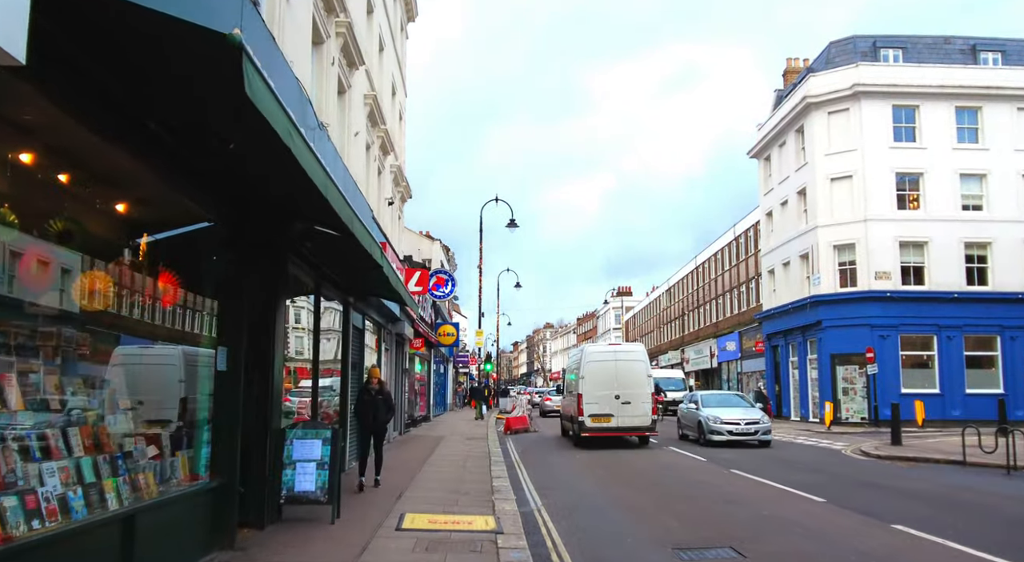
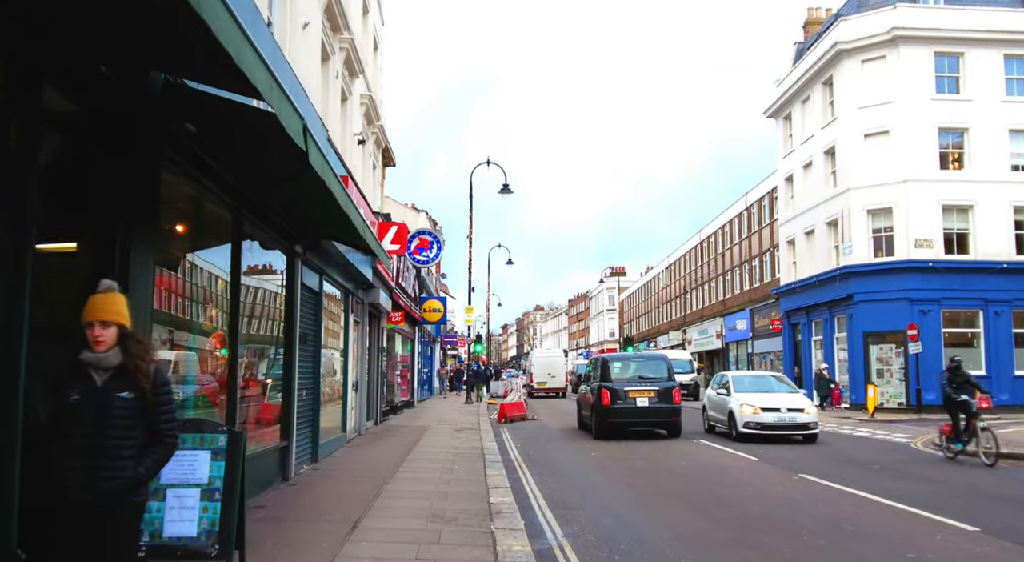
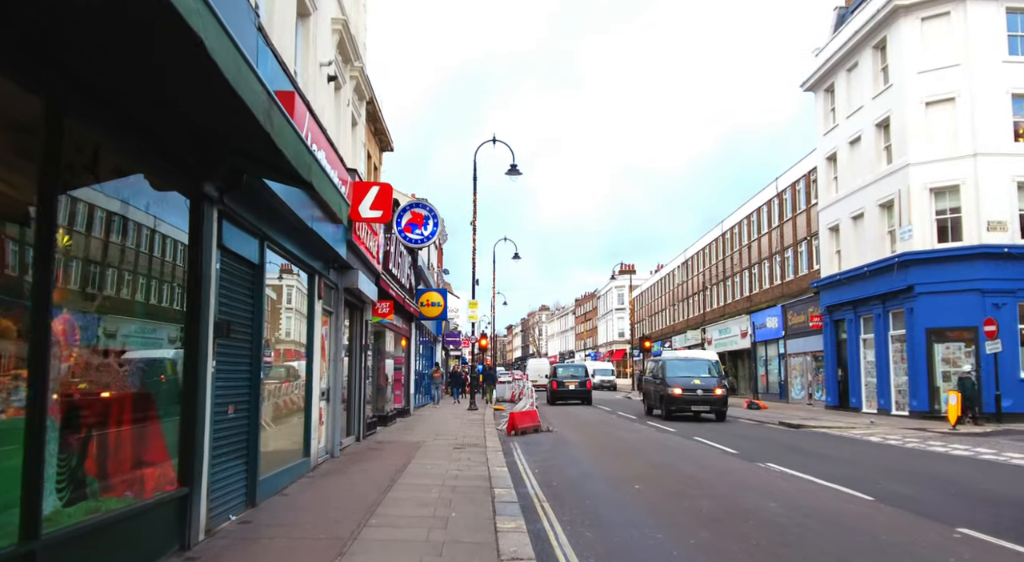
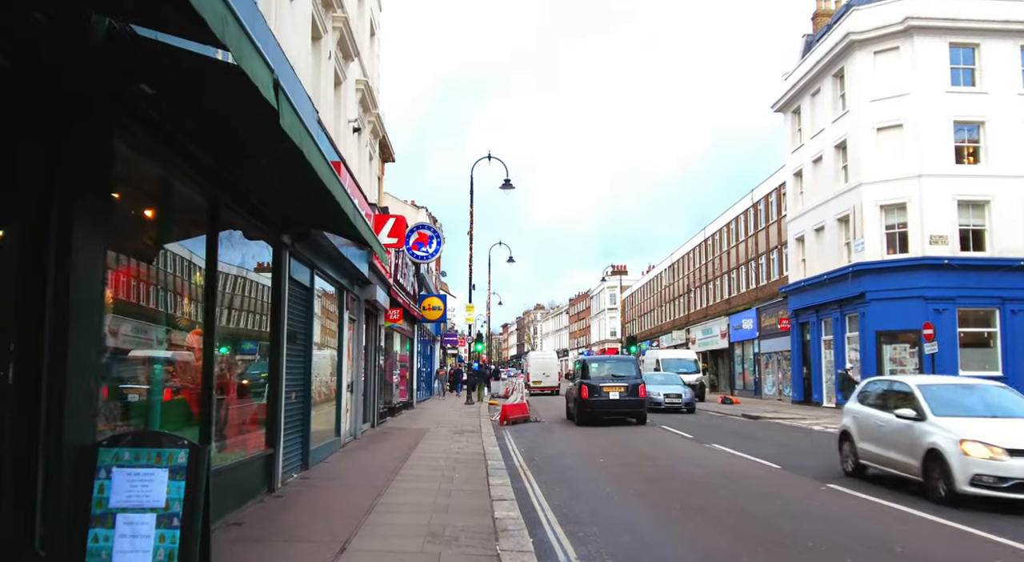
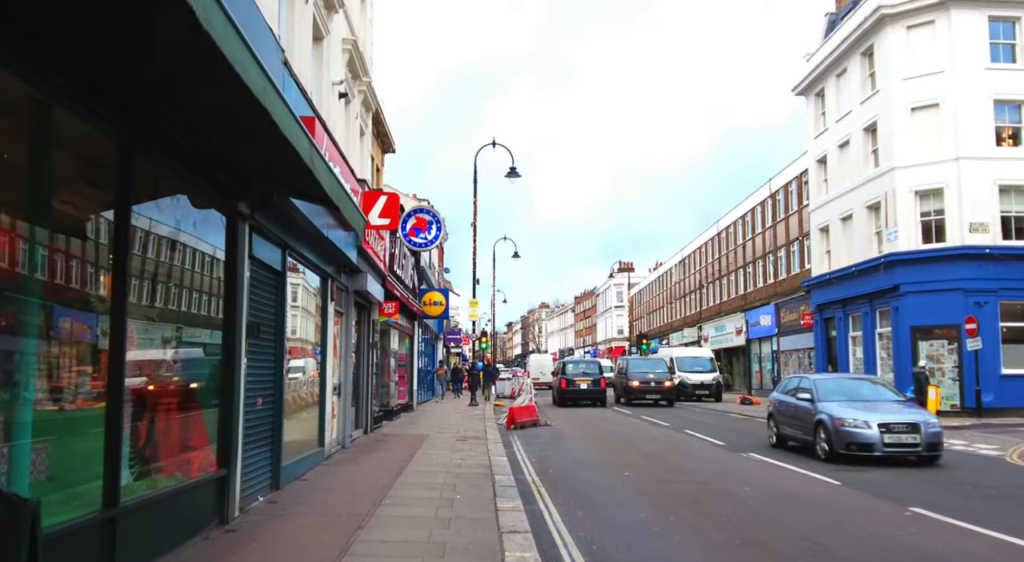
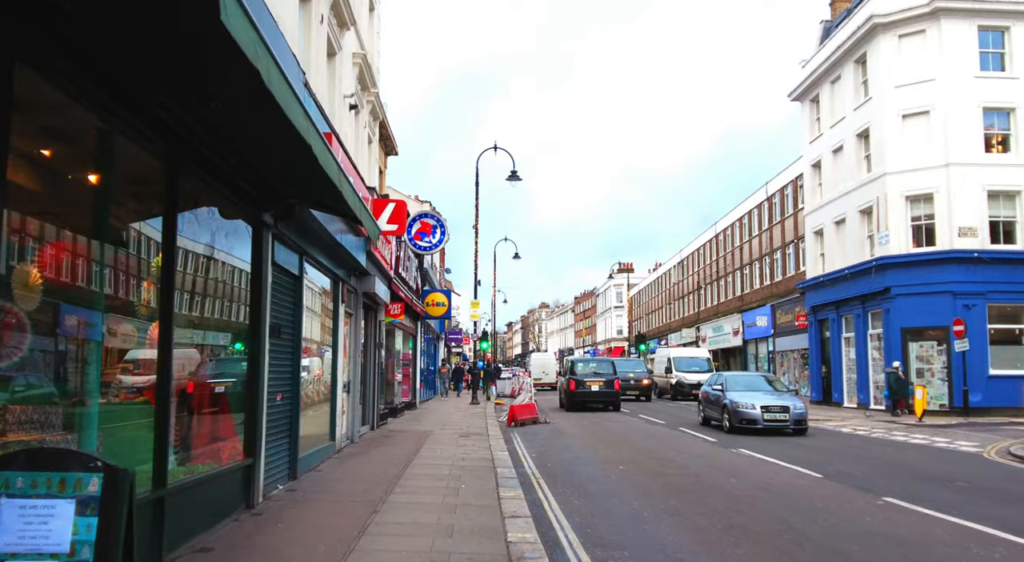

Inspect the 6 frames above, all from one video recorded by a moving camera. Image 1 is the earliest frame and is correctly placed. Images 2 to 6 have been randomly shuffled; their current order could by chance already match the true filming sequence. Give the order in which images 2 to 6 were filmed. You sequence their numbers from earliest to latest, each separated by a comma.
2, 4, 6, 5, 3
